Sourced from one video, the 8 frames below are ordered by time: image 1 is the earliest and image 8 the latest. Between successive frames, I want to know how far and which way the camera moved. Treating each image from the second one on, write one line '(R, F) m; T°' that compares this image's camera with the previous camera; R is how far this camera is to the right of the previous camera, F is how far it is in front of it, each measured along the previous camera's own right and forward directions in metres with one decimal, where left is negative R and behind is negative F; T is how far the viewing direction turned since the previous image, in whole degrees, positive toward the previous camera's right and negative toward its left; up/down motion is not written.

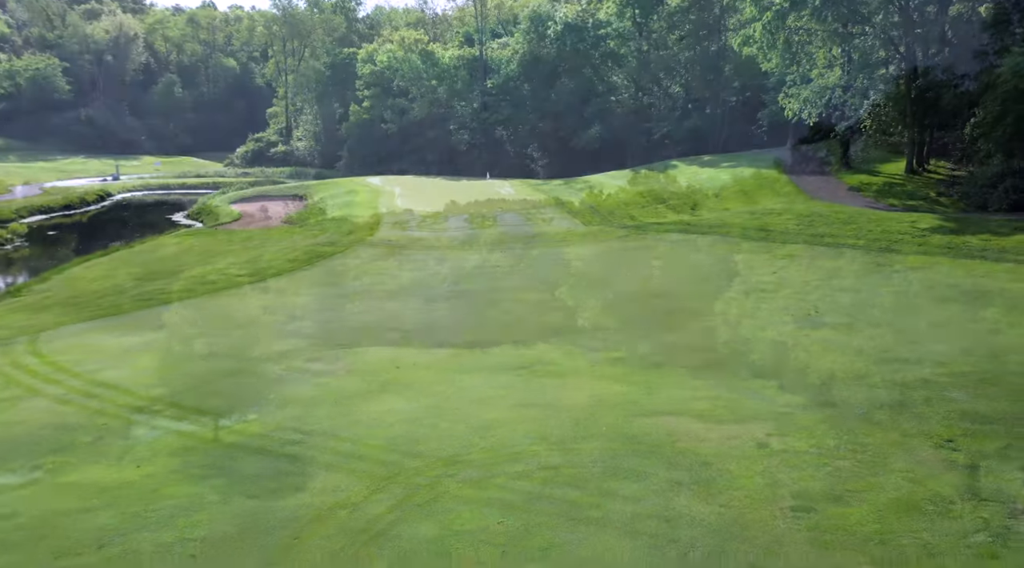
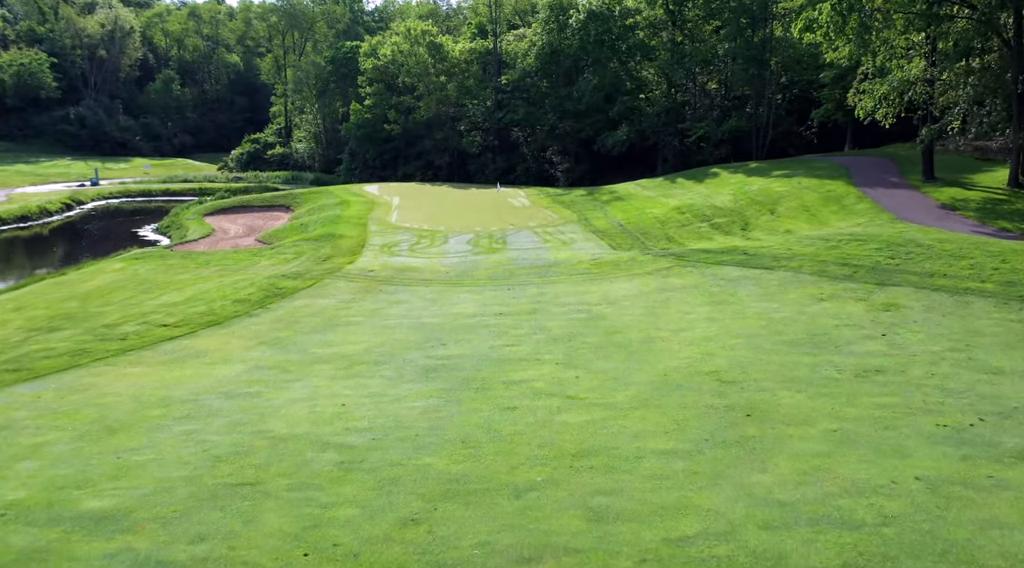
(+0.3, +6.3) m; -1°
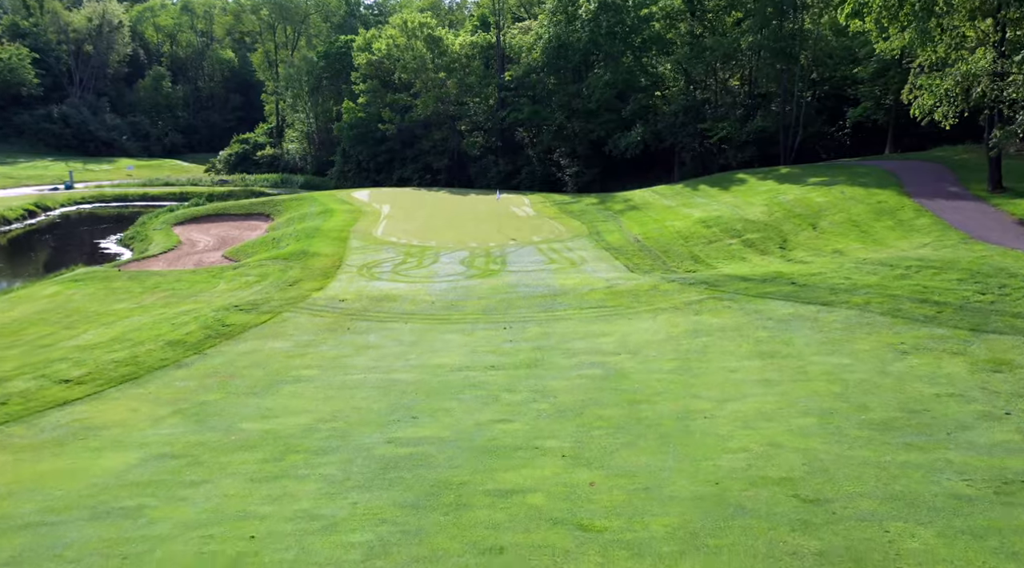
(+0.2, +4.3) m; -1°
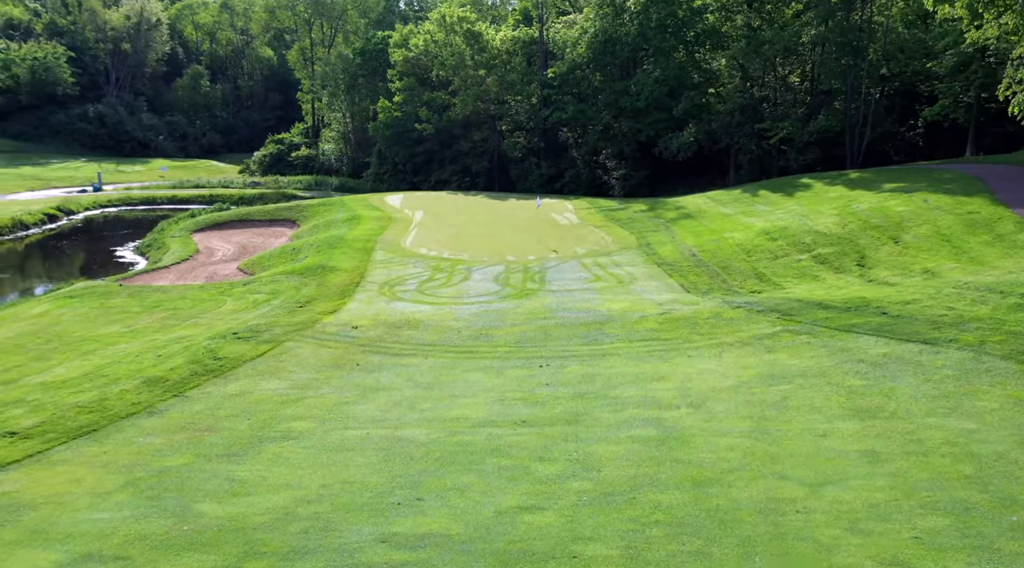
(+0.1, +2.9) m; -3°
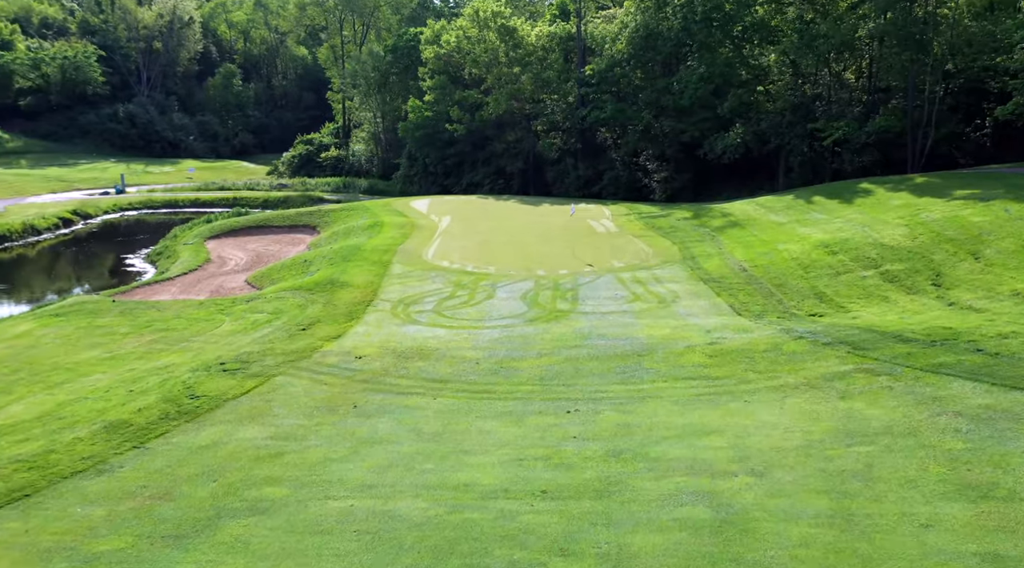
(+0.2, +2.4) m; -3°
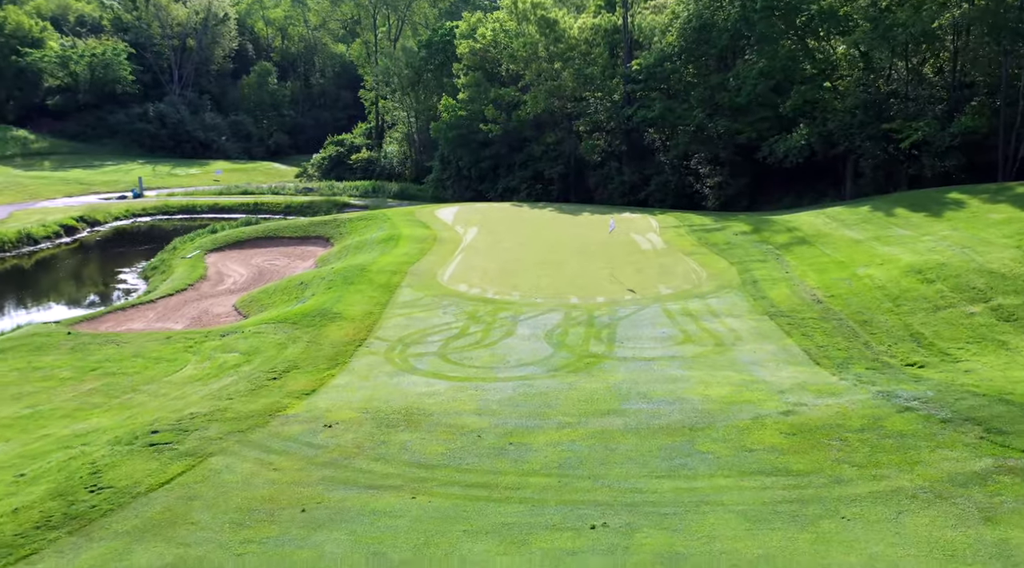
(+0.5, +3.8) m; -3°
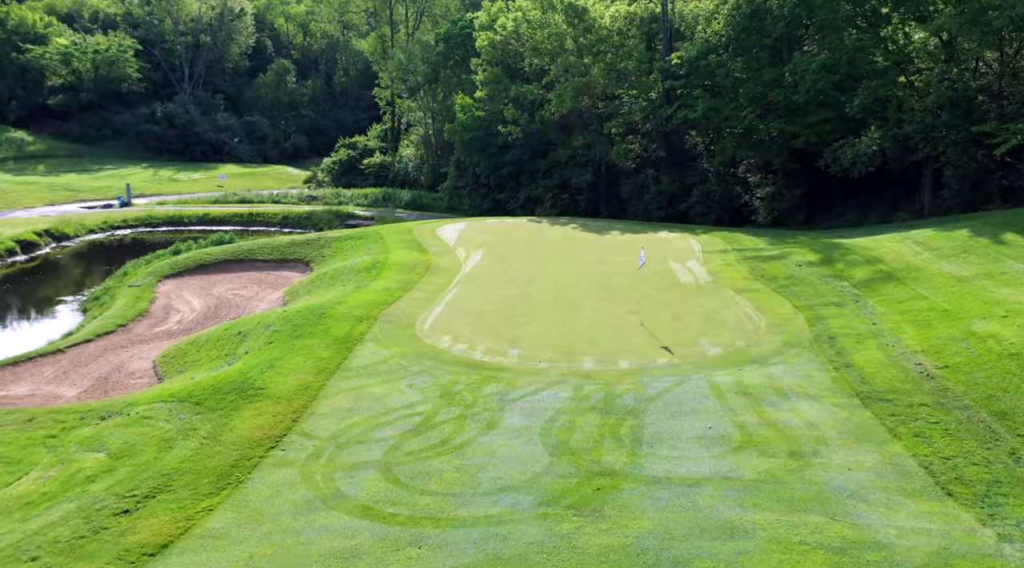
(+0.9, +5.4) m; -3°
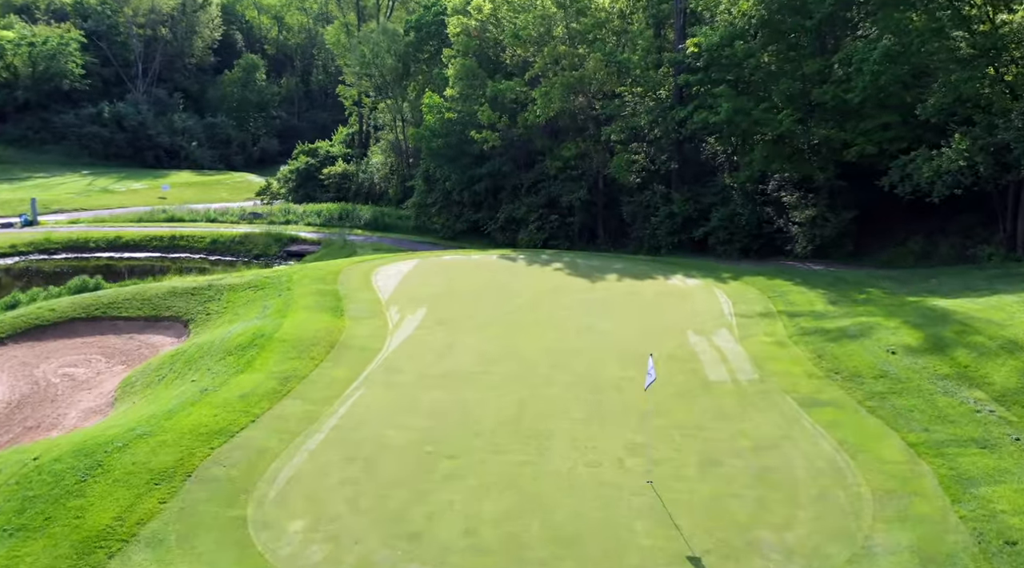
(+1.2, +7.9) m; 0°
